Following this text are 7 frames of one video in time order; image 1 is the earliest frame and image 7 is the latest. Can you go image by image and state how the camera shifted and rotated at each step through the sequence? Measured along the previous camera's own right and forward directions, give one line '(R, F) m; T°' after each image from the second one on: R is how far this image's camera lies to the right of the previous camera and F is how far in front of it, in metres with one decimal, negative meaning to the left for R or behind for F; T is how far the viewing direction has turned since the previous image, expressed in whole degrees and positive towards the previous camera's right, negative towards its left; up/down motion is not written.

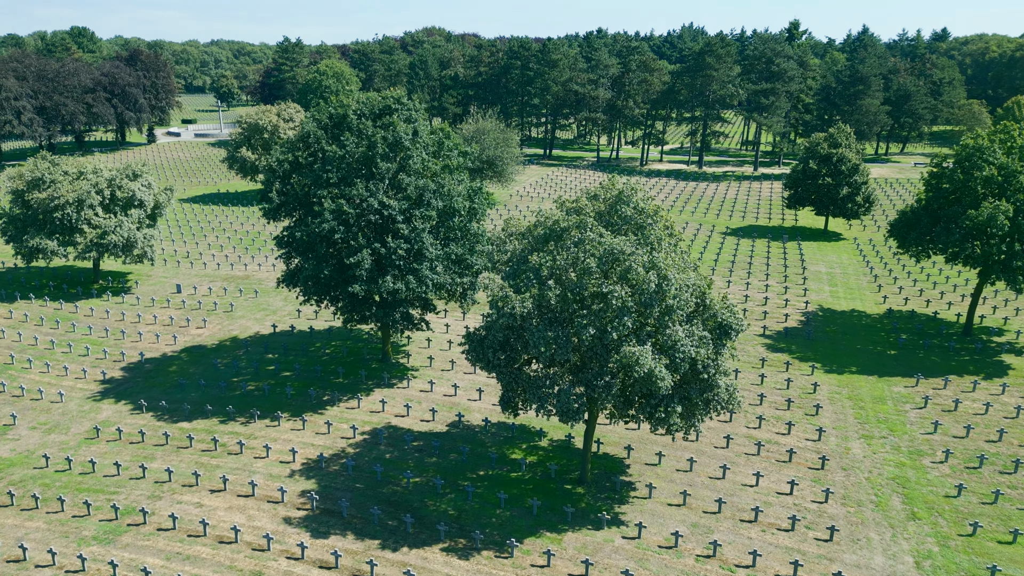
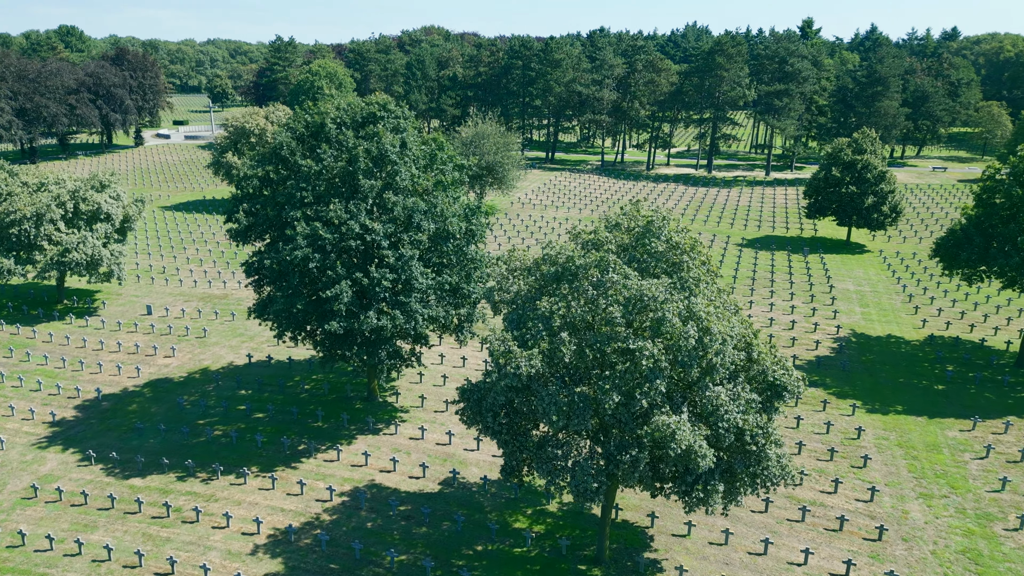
(-0.1, +4.4) m; 0°
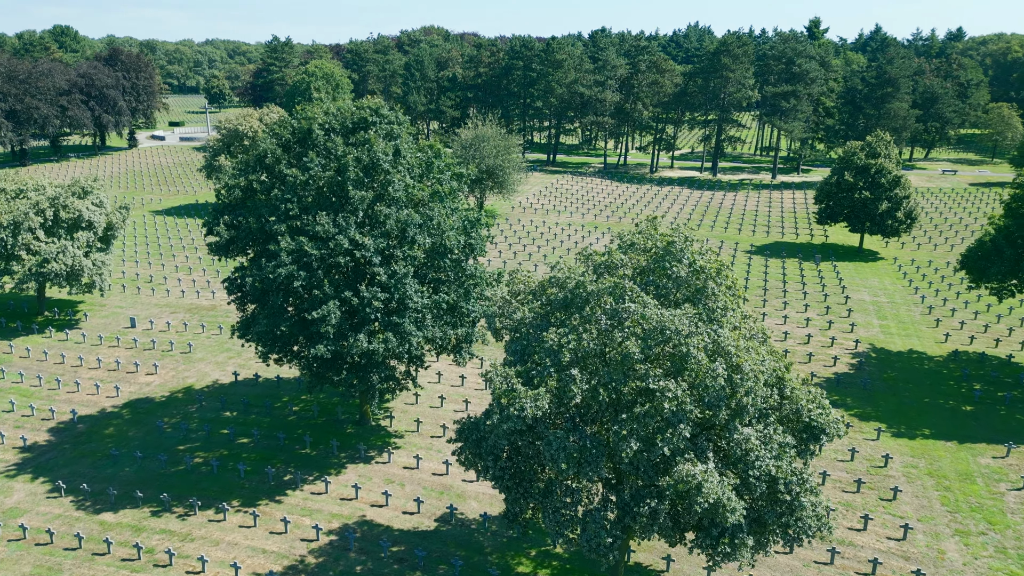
(-0.1, +2.2) m; 0°
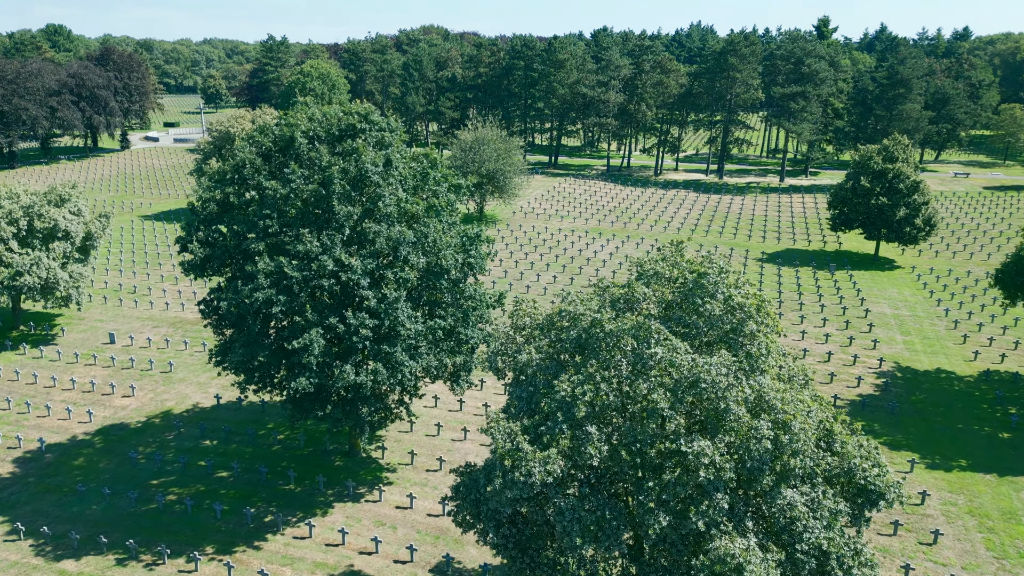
(-0.1, +2.5) m; 0°
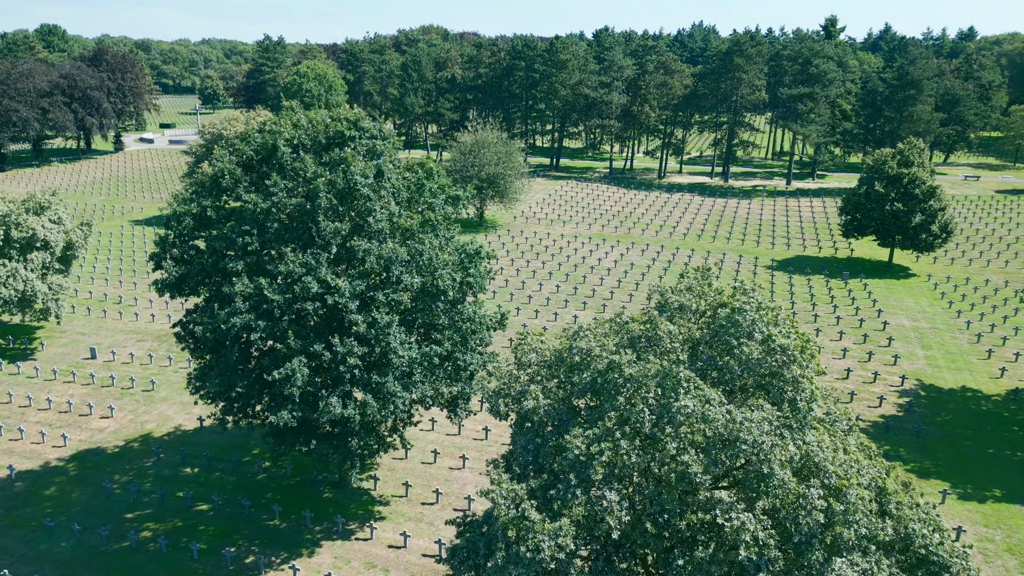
(-0.1, +2.1) m; 0°
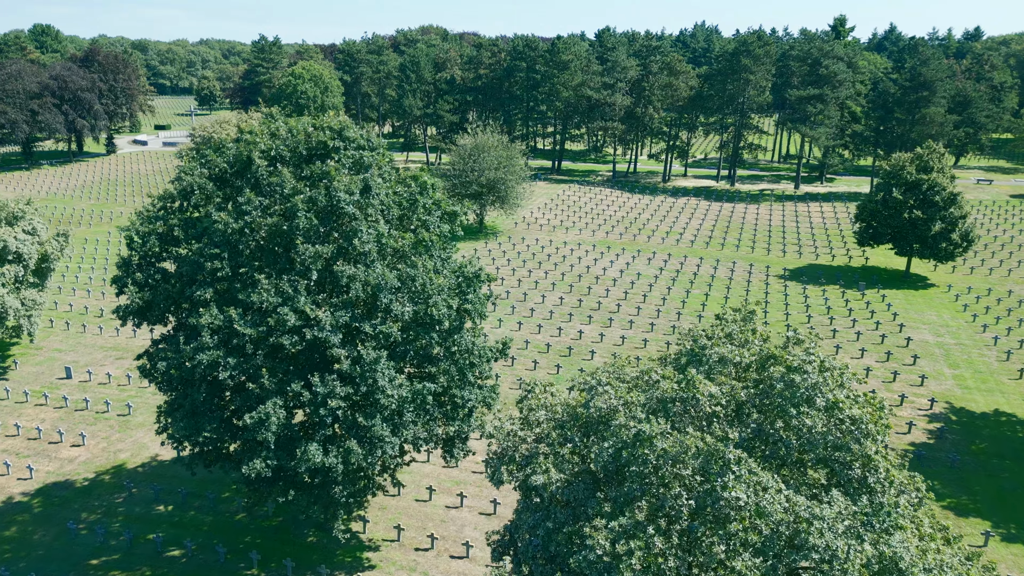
(-0.1, +2.4) m; 0°
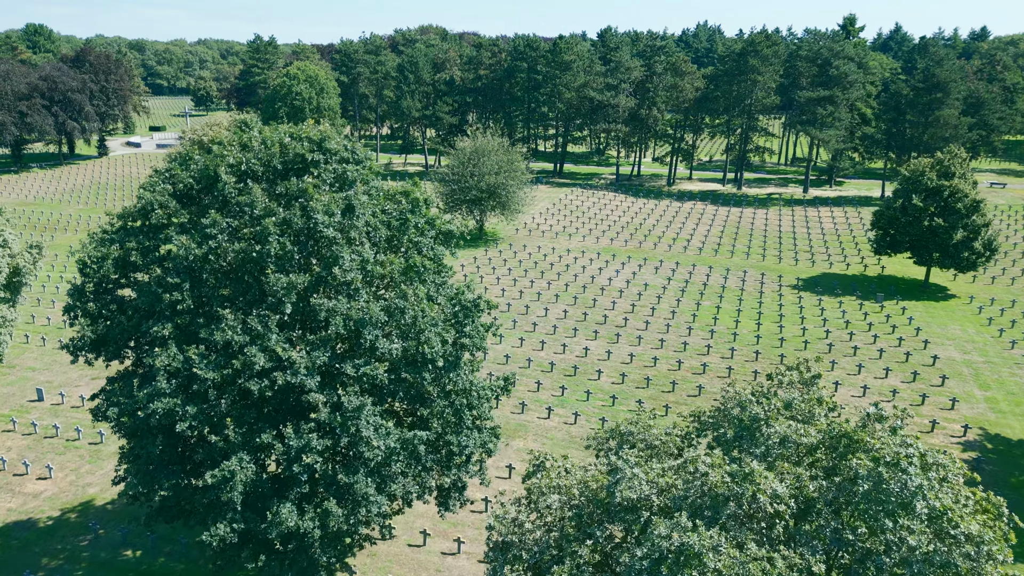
(-0.1, +2.4) m; 0°
